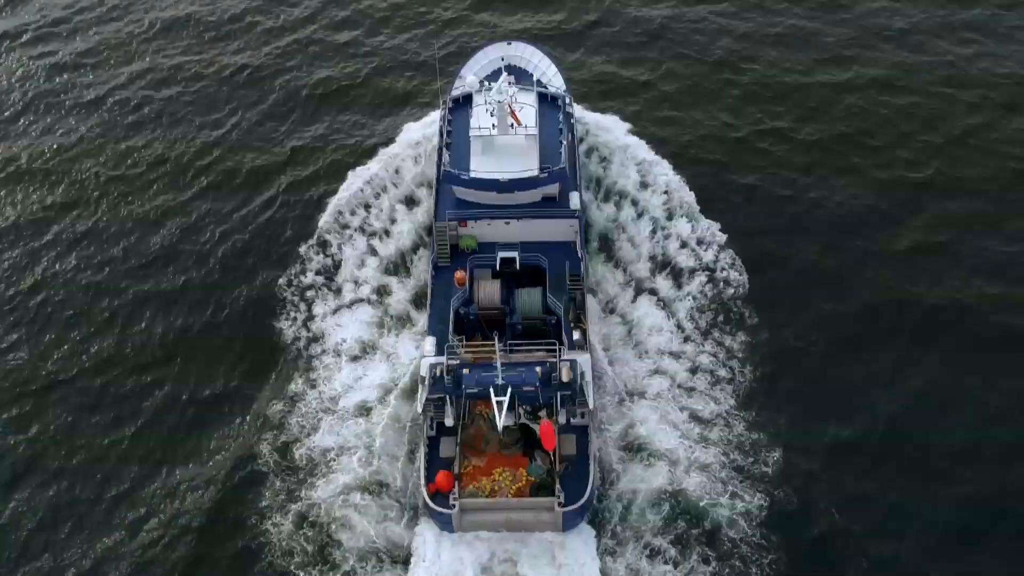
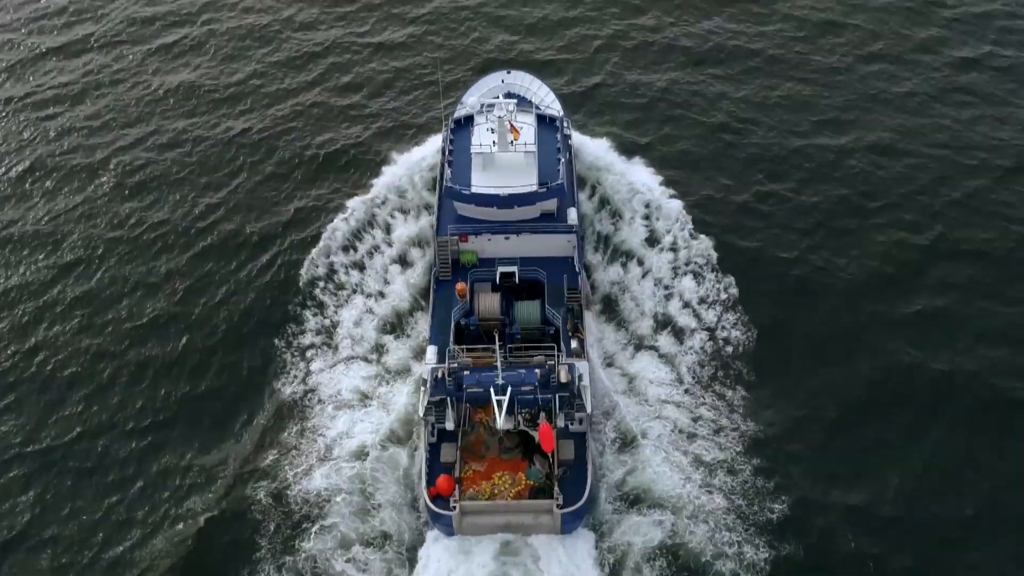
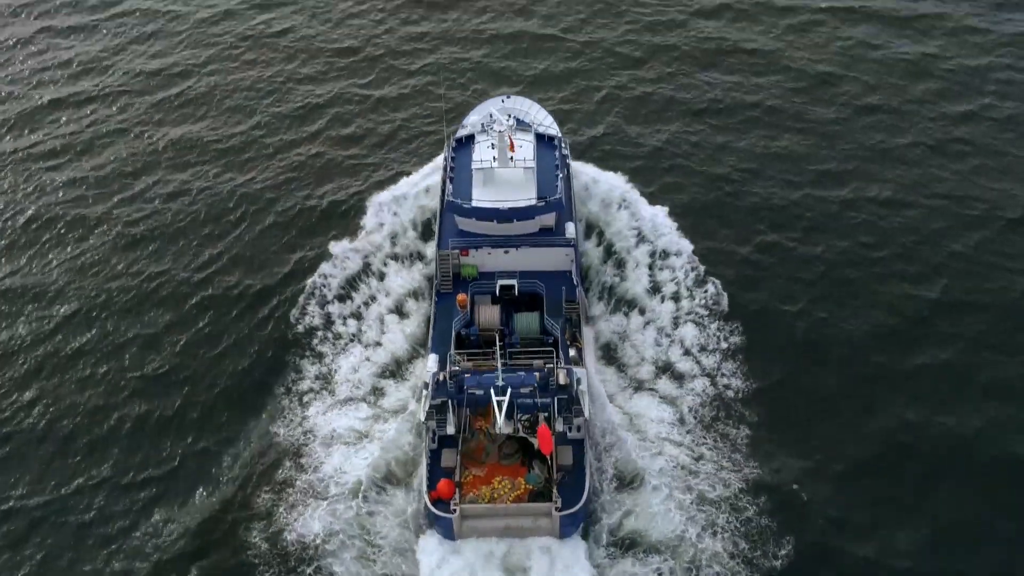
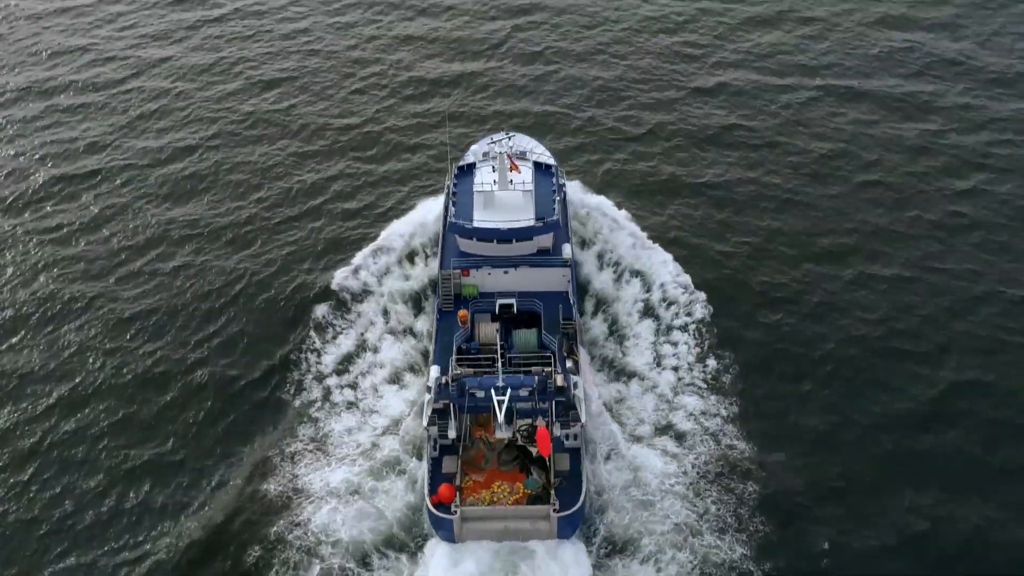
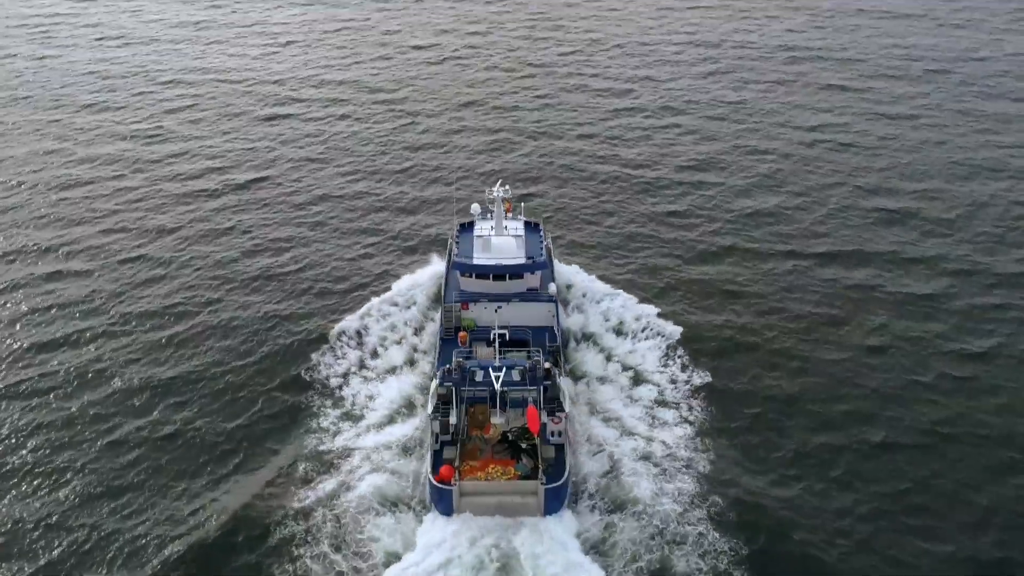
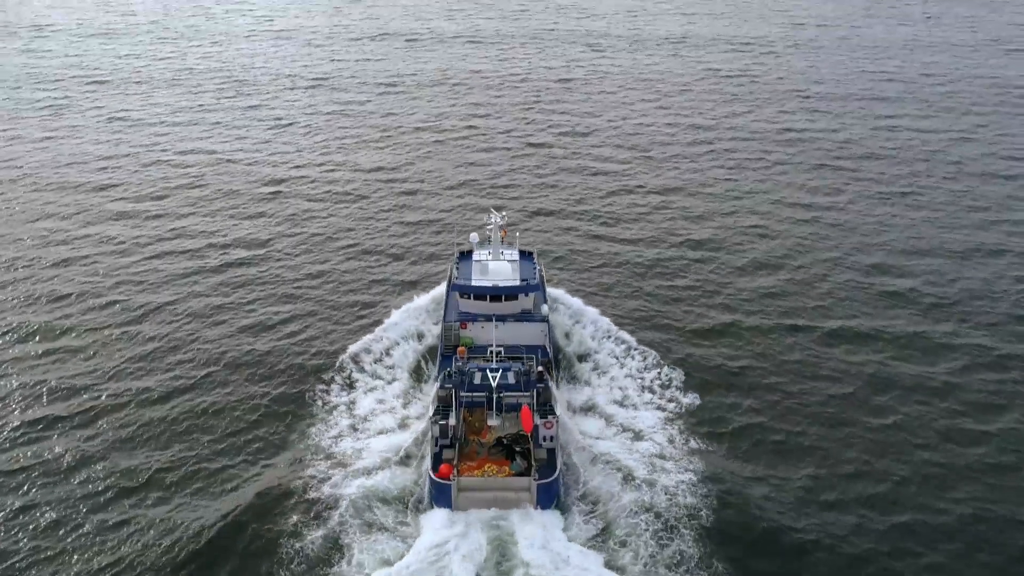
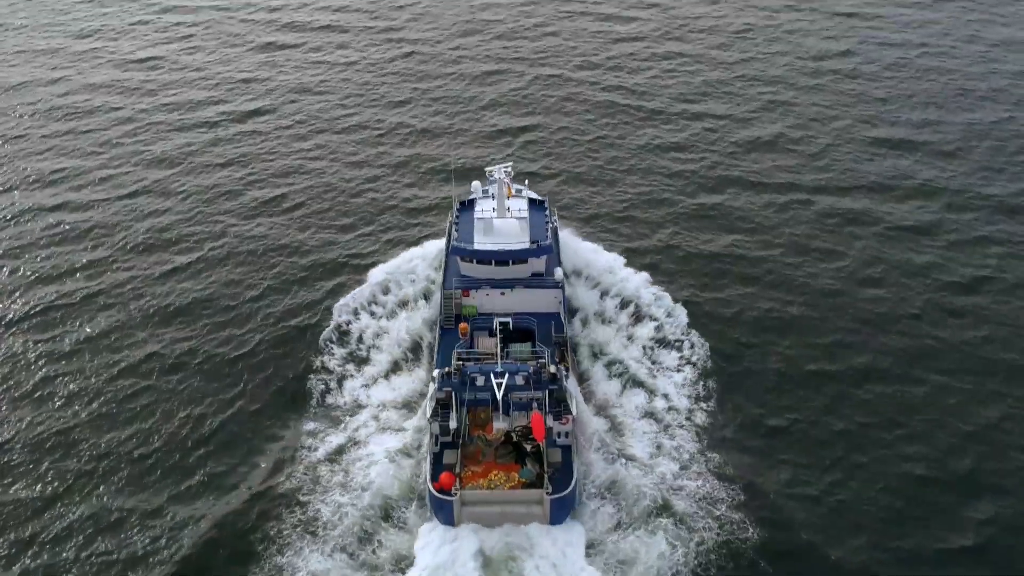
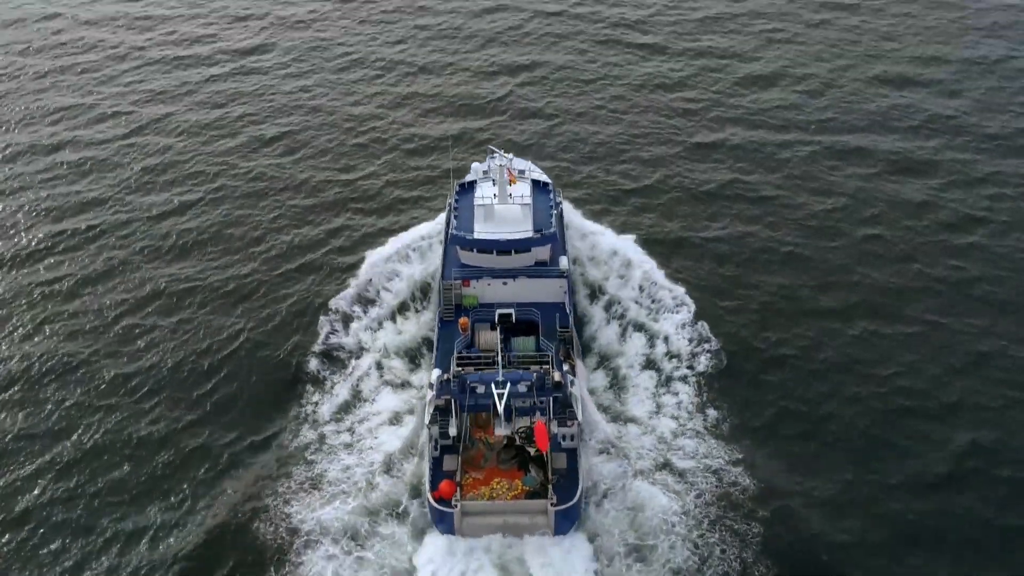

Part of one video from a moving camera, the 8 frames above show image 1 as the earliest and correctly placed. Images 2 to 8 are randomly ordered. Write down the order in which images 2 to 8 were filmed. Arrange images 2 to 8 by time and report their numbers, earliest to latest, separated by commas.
2, 3, 4, 8, 7, 5, 6
